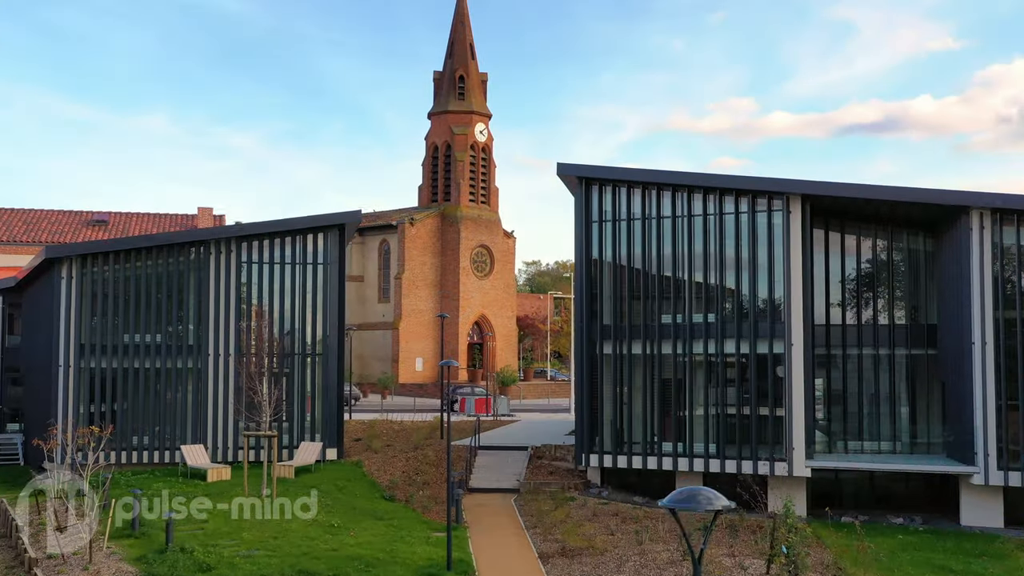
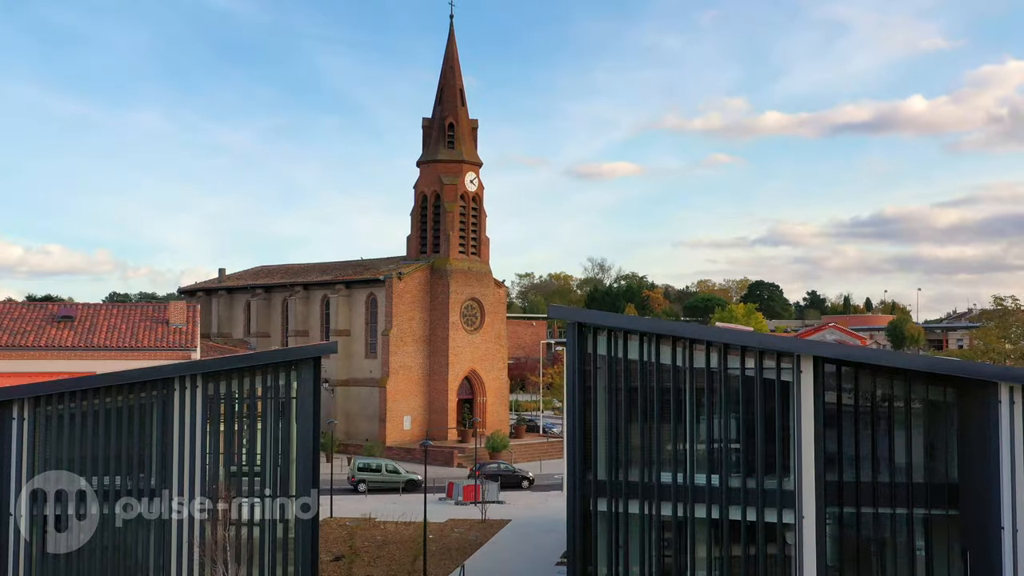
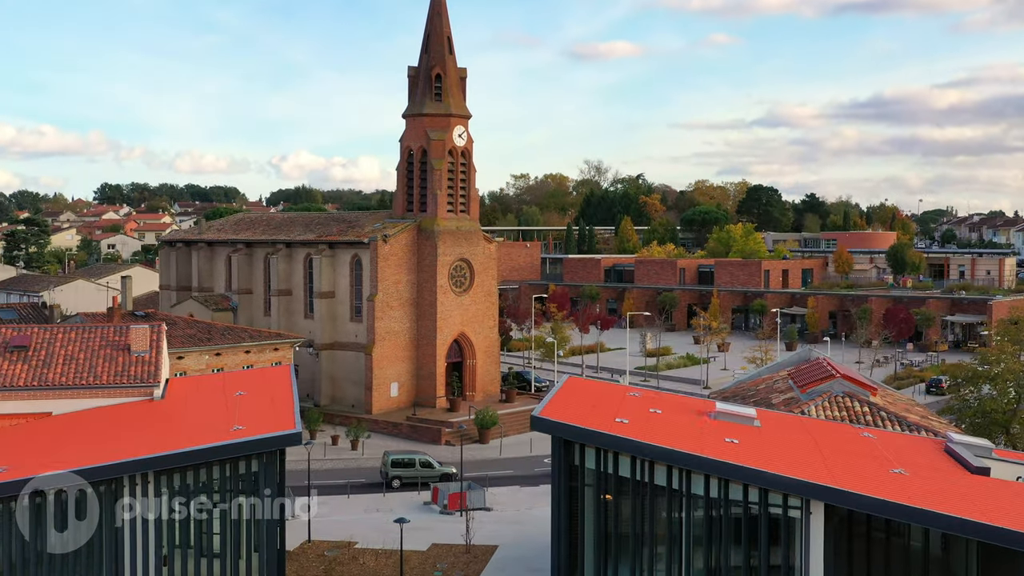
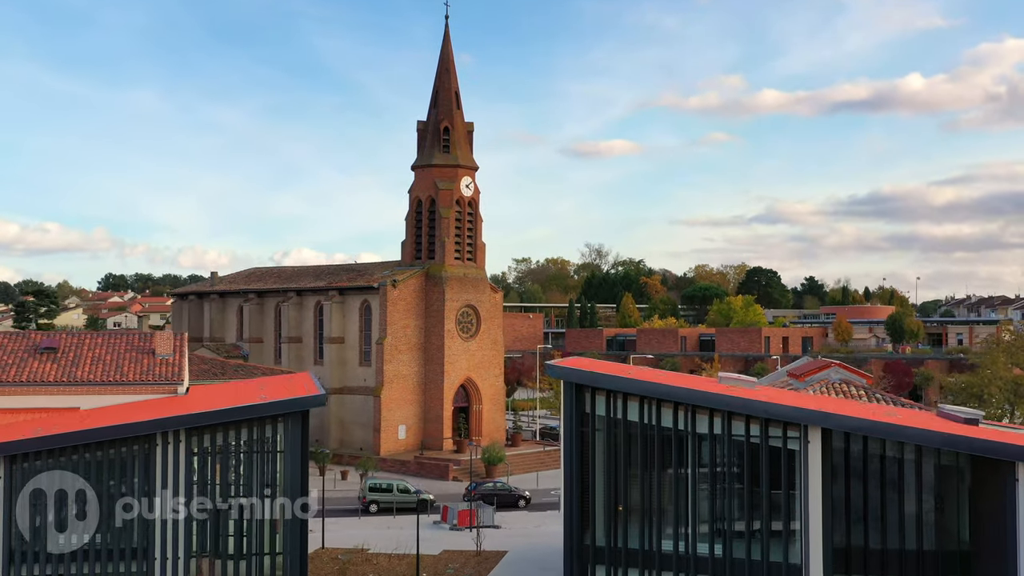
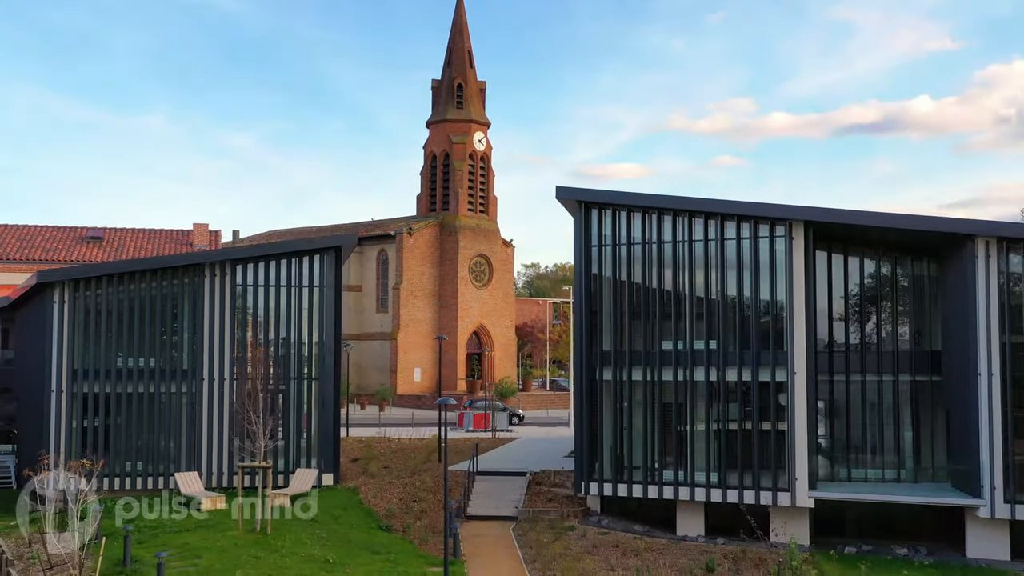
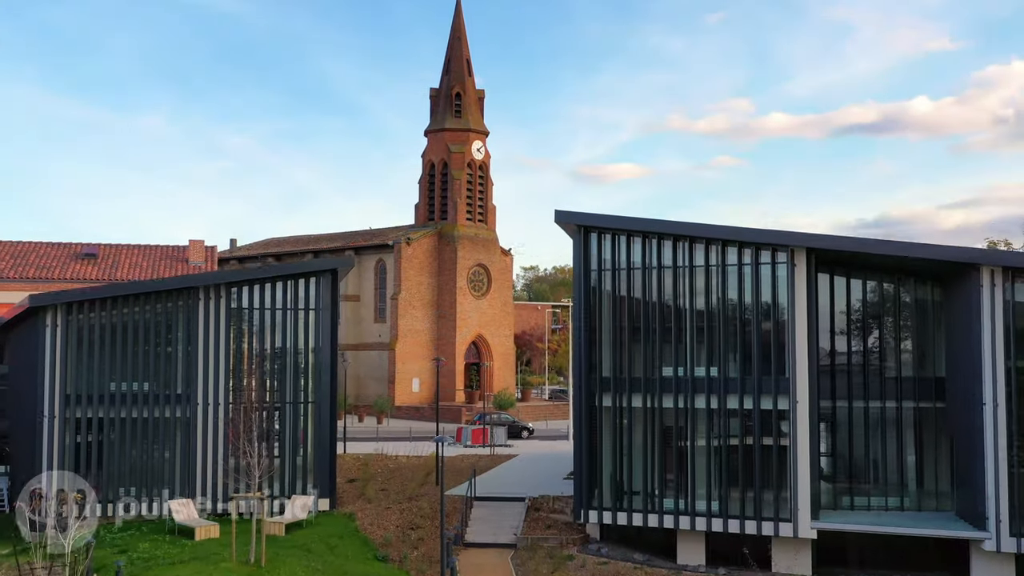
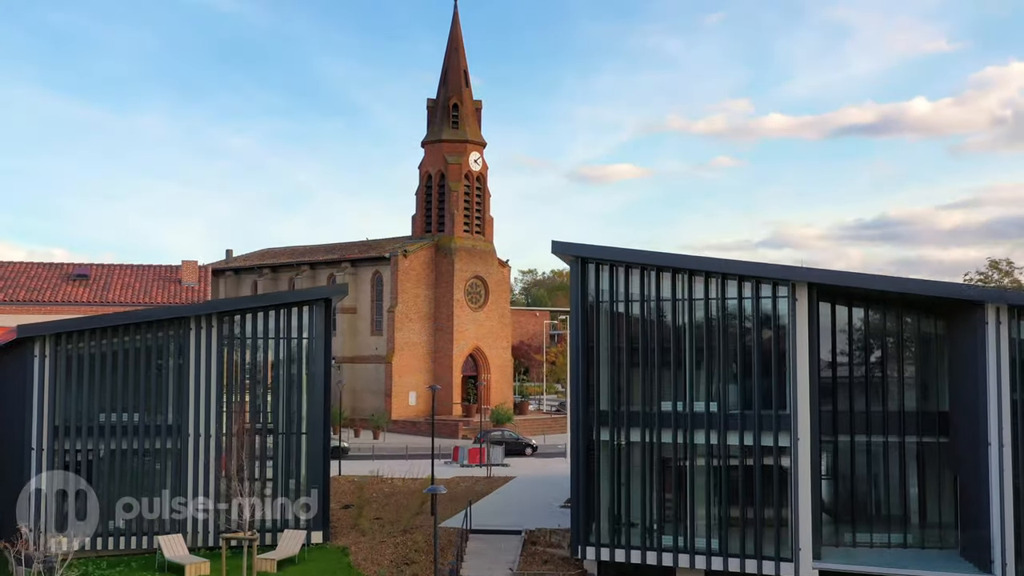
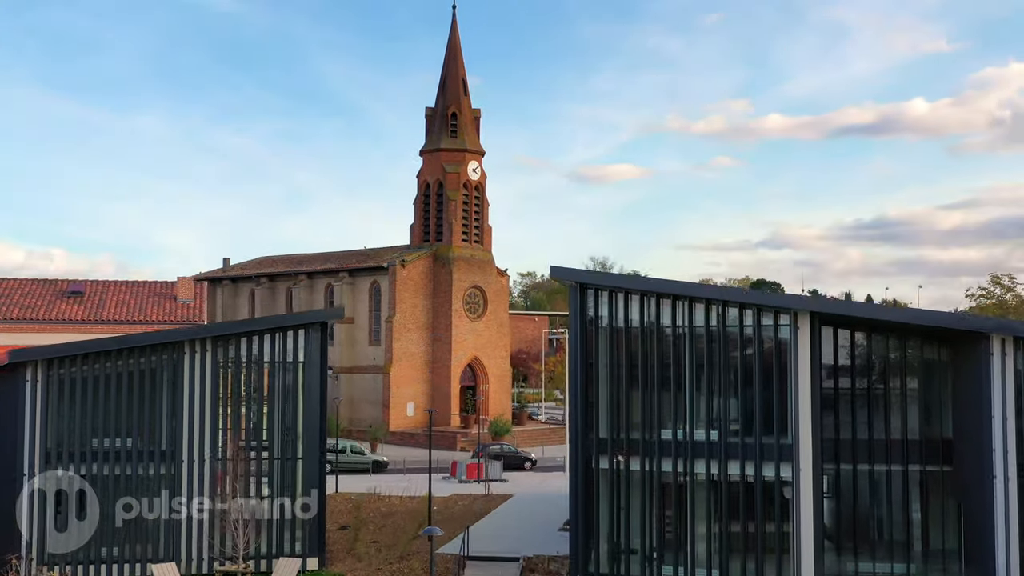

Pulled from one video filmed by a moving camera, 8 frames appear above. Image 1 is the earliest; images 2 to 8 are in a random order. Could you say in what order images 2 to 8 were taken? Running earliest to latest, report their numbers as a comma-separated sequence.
5, 6, 7, 8, 2, 4, 3
